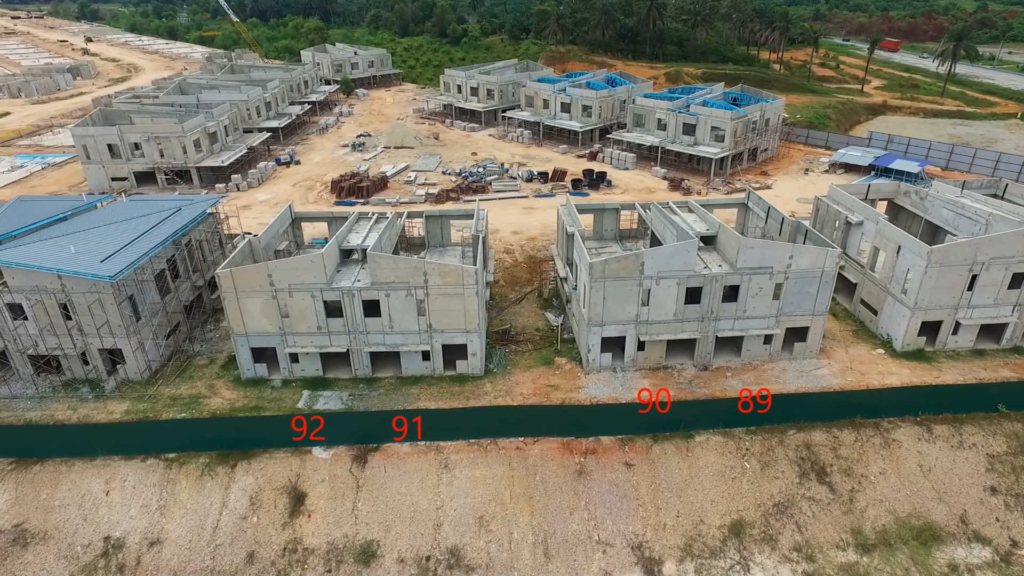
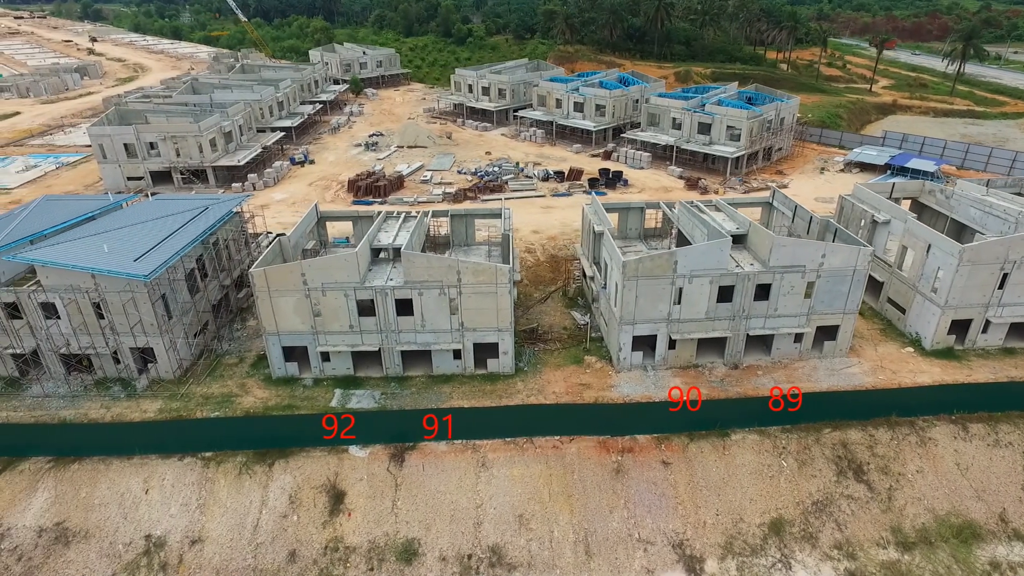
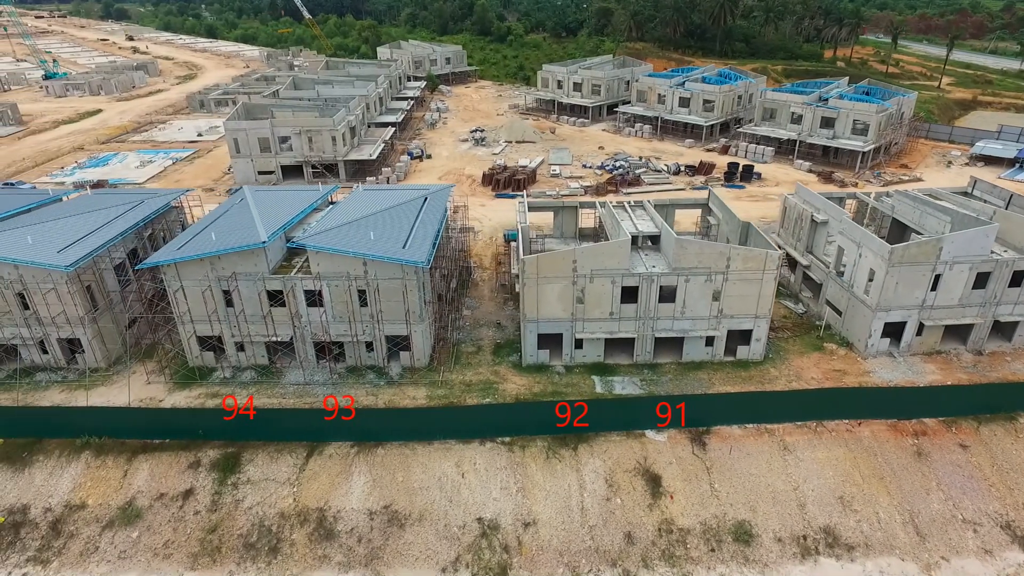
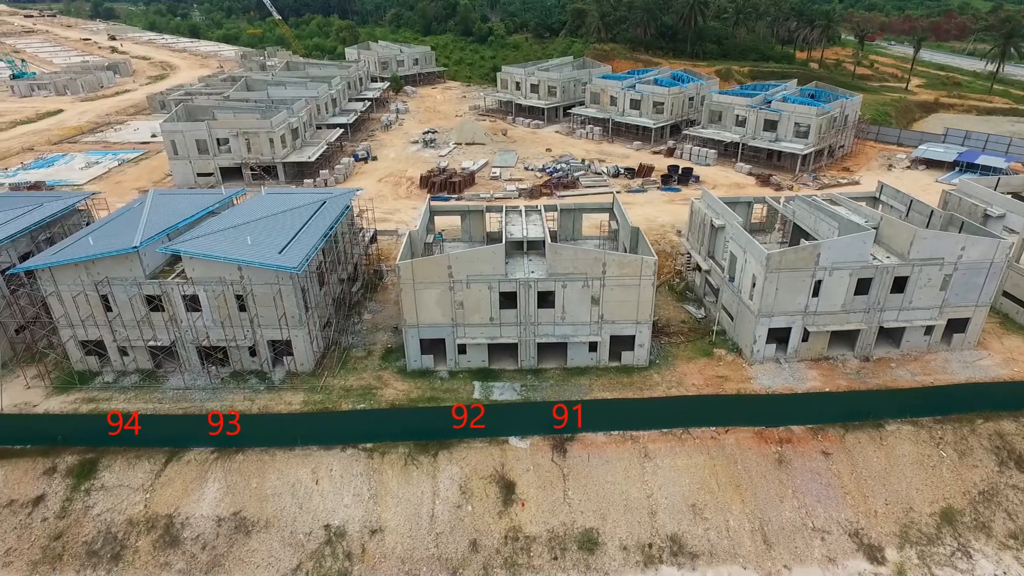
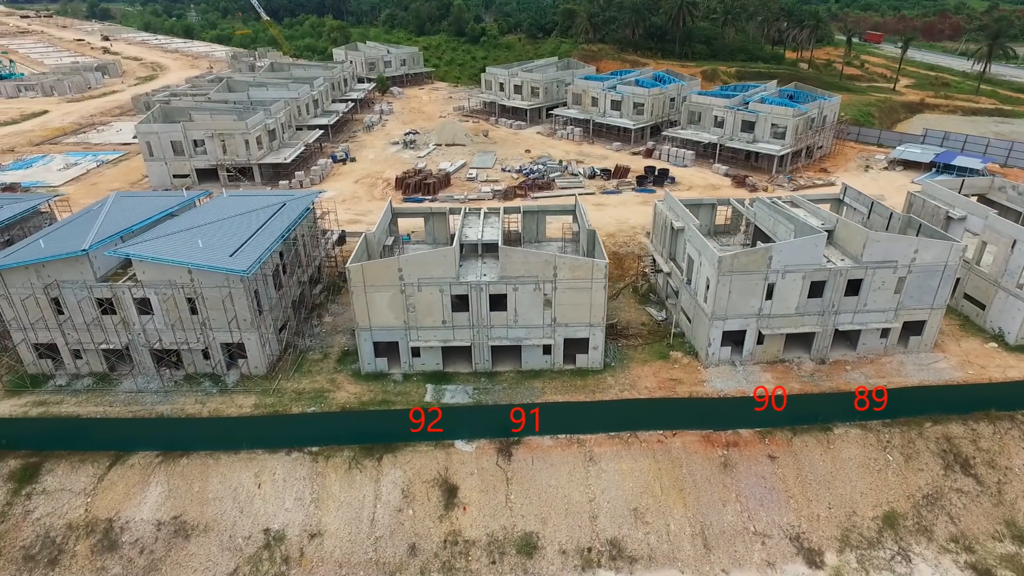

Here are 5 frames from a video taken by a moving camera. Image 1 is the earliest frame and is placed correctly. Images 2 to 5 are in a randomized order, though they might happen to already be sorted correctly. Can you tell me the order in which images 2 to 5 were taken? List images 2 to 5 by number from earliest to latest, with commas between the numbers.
2, 5, 4, 3
